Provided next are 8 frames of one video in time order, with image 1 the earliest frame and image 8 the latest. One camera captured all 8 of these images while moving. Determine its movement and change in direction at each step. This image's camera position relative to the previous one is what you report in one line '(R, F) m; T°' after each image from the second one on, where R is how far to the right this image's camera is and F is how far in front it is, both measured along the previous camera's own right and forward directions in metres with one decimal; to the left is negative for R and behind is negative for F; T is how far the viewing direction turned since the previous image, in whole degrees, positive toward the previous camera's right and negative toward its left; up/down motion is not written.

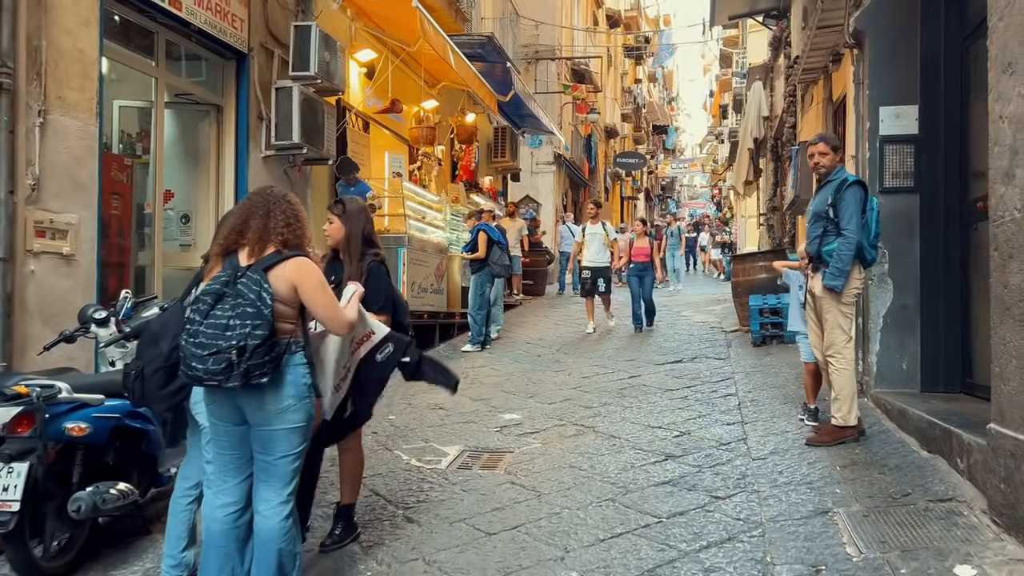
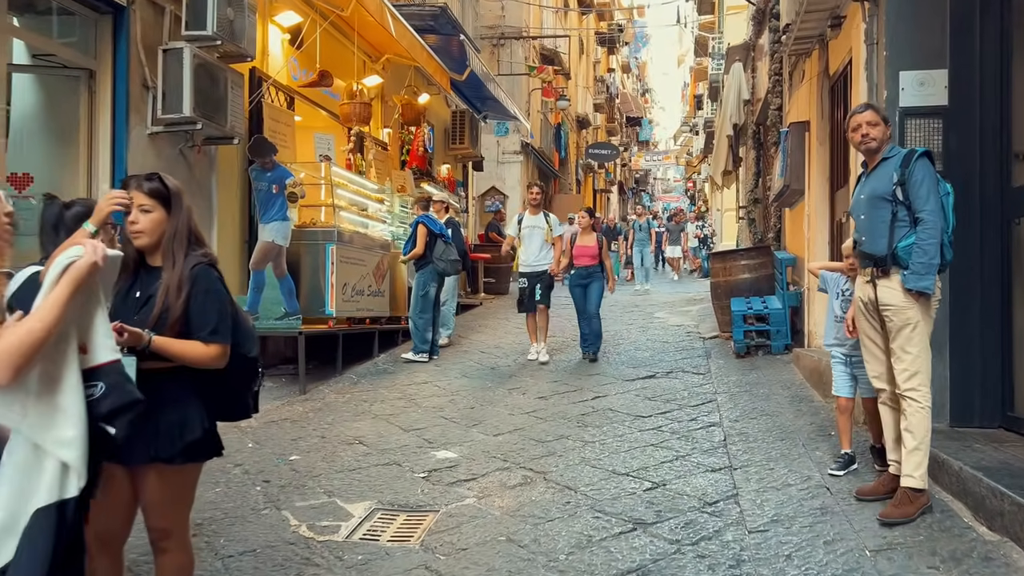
(+0.2, +1.1) m; +2°
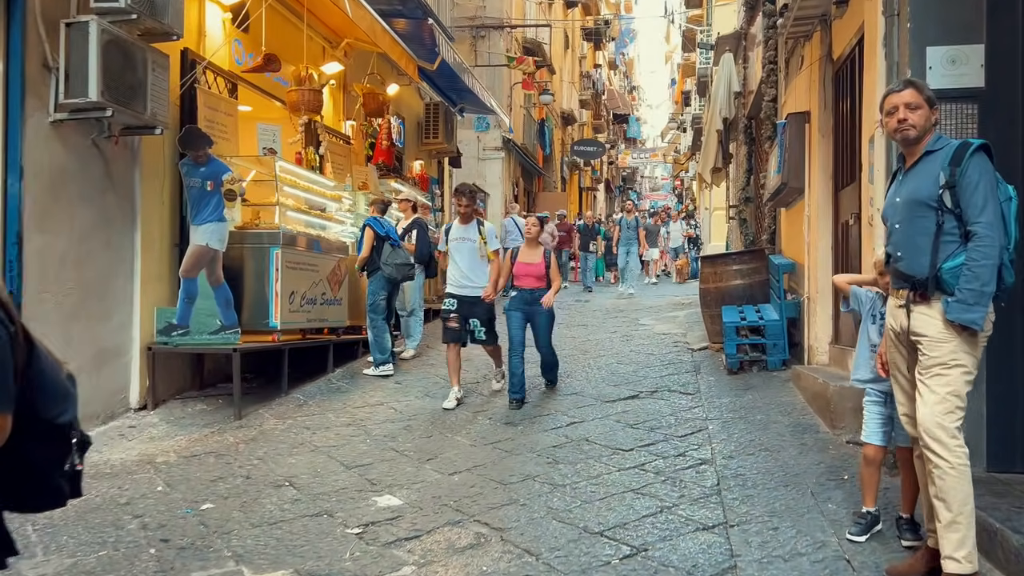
(+0.2, +0.7) m; +1°
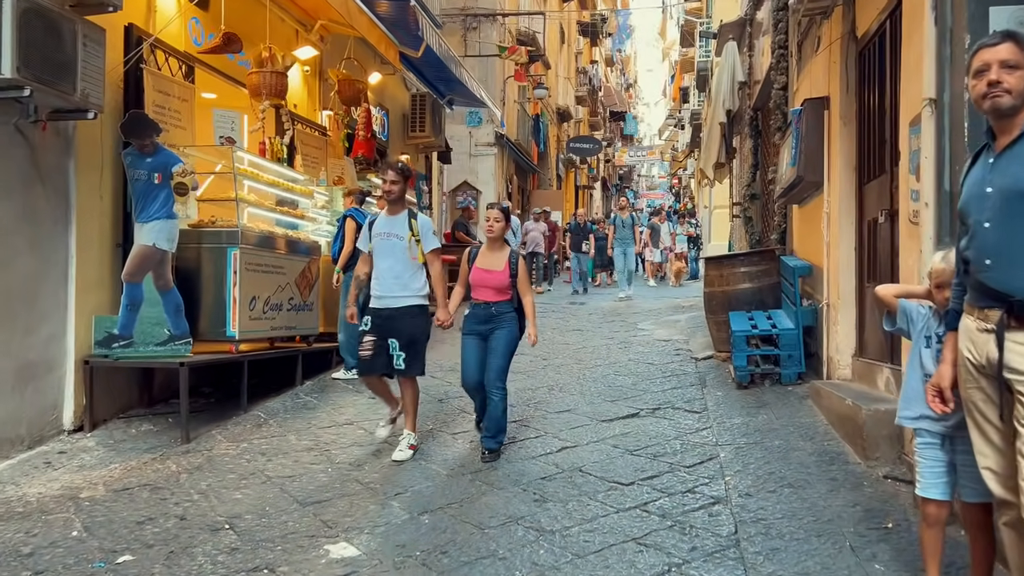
(+0.1, +0.6) m; 0°
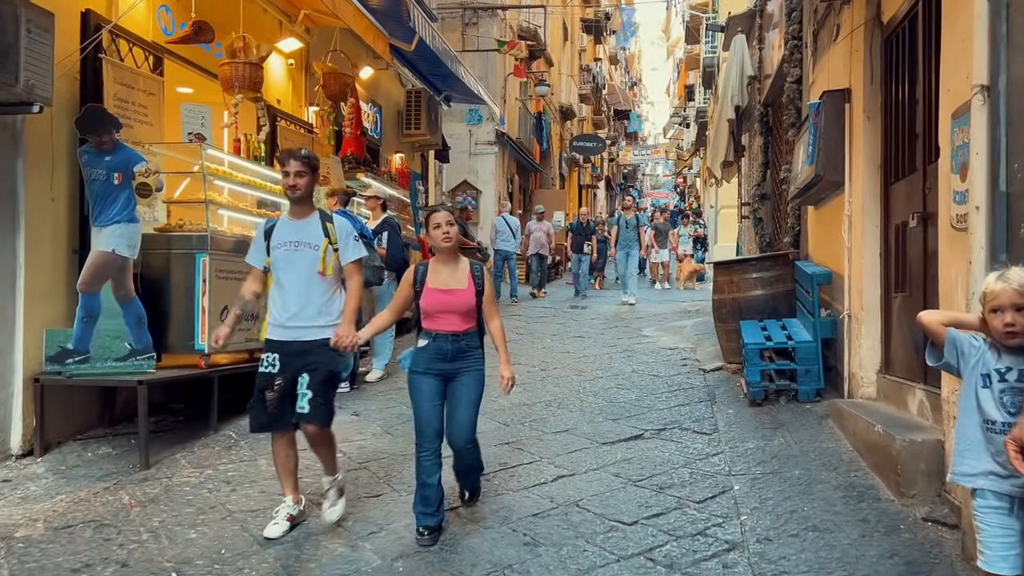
(+0.1, +0.4) m; 0°
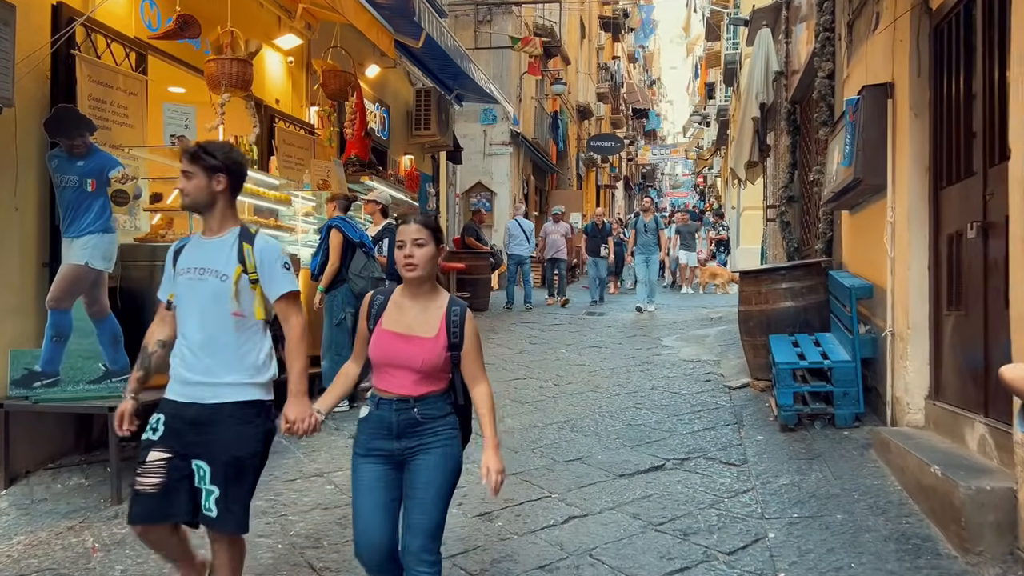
(+0.1, +0.4) m; -1°
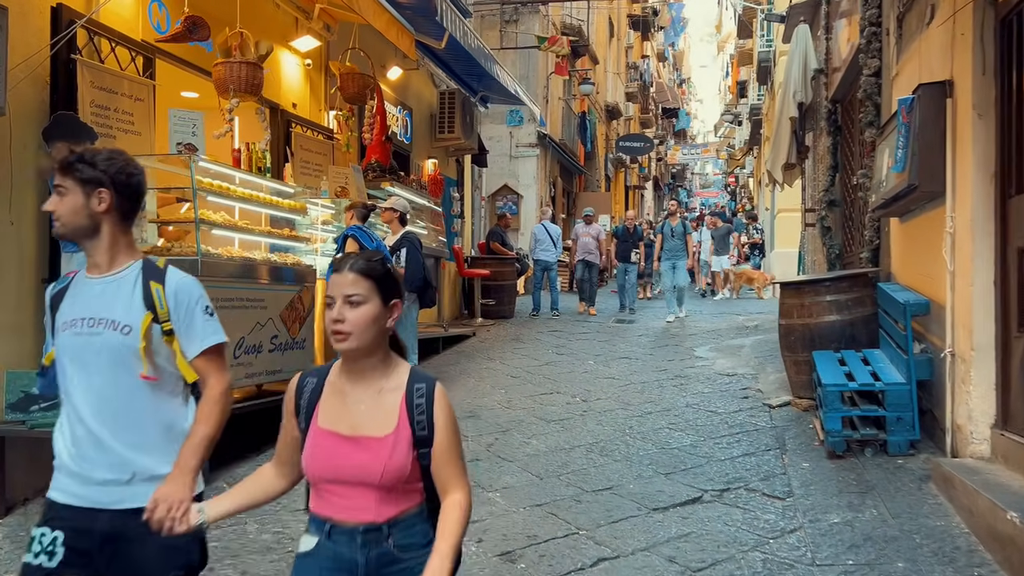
(0.0, +0.3) m; -2°
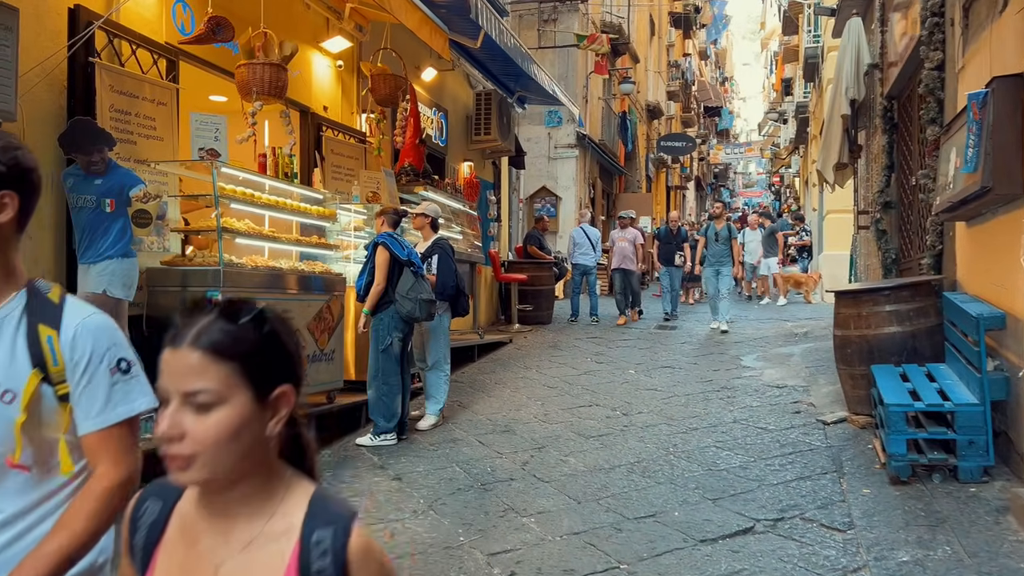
(0.0, +0.3) m; -3°
